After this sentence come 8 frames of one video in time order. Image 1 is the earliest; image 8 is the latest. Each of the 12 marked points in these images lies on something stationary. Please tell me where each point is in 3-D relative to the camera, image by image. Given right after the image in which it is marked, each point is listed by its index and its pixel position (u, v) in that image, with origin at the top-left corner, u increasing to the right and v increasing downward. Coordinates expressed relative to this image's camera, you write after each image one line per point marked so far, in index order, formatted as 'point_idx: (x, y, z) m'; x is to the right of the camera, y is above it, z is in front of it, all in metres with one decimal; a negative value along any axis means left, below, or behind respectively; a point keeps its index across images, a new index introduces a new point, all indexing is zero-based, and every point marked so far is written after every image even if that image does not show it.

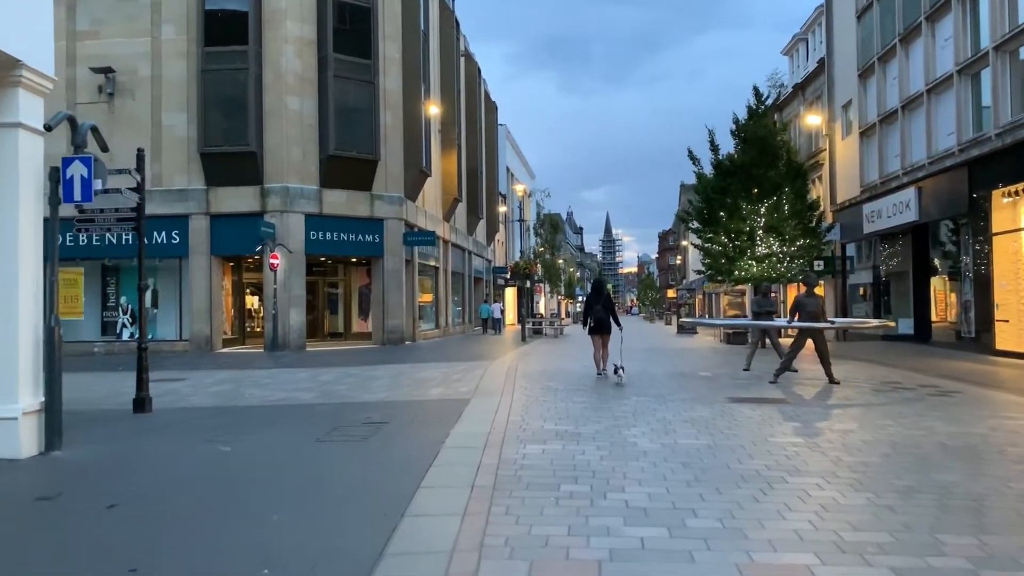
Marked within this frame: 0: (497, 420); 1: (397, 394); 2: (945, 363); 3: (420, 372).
0: (-0.2, -1.4, +9.0) m
1: (-1.6, -1.5, +11.9) m
2: (+8.4, -1.4, +16.6) m
3: (-1.6, -1.4, +14.6) m
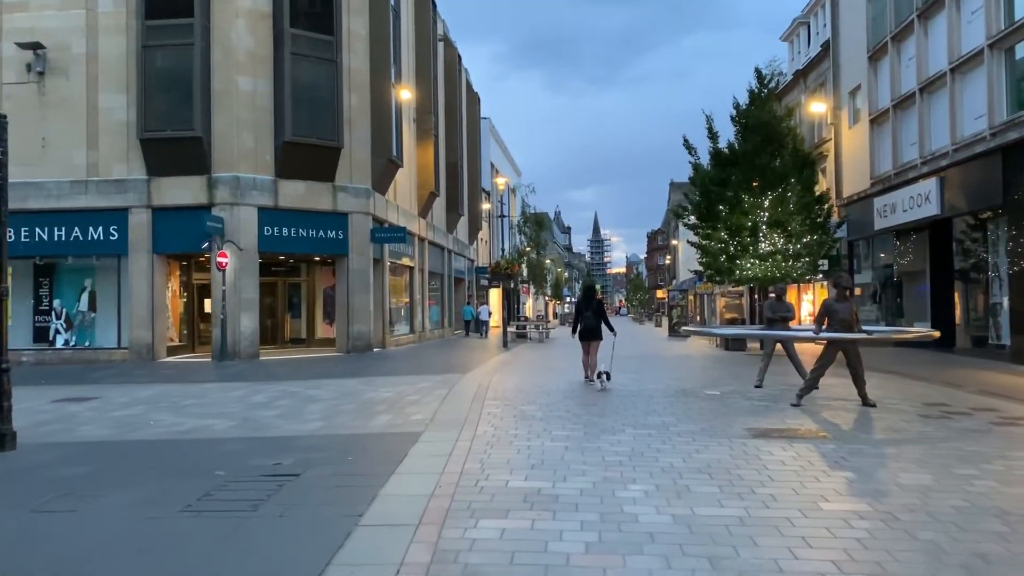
0: (-0.5, -1.4, +6.7) m
1: (-2.0, -1.5, +9.5) m
2: (+7.9, -1.4, +14.4) m
3: (-2.0, -1.5, +12.3) m
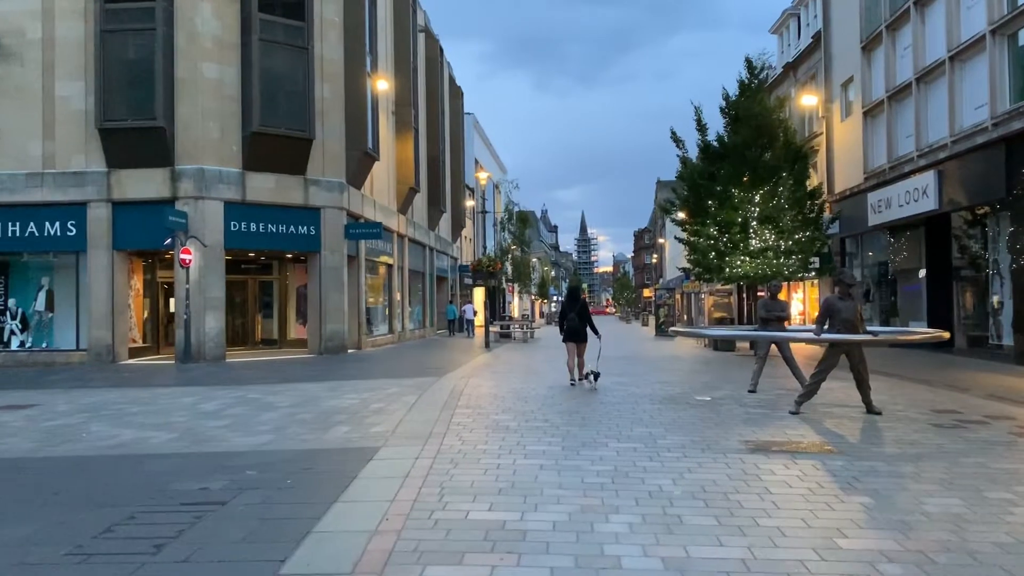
0: (-0.8, -1.4, +5.7) m
1: (-2.2, -1.5, +8.6) m
2: (+7.6, -1.4, +13.6) m
3: (-2.3, -1.4, +11.4) m
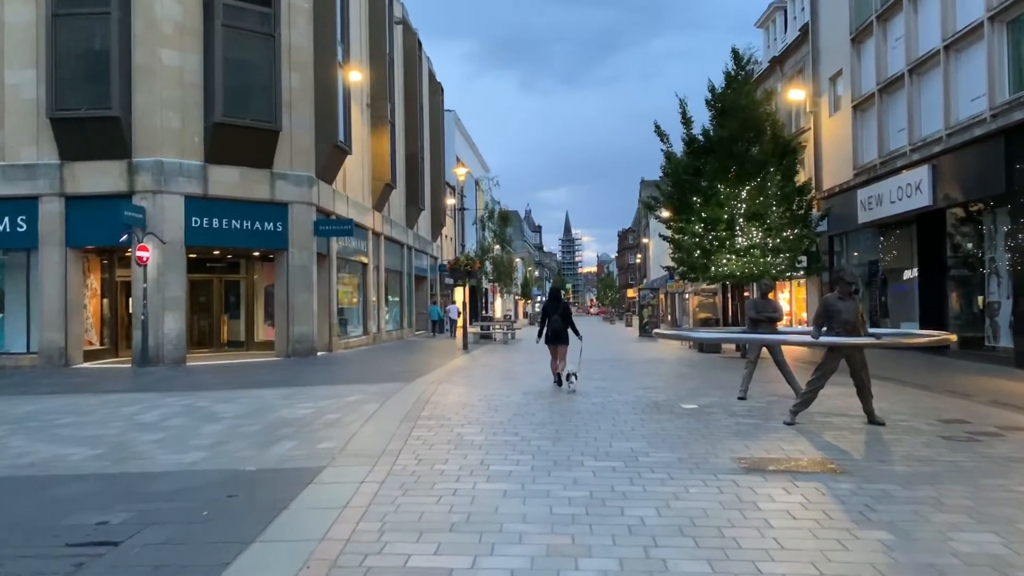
0: (-1.0, -1.4, +4.8) m
1: (-2.6, -1.5, +7.6) m
2: (+7.2, -1.4, +12.8) m
3: (-2.7, -1.4, +10.4) m
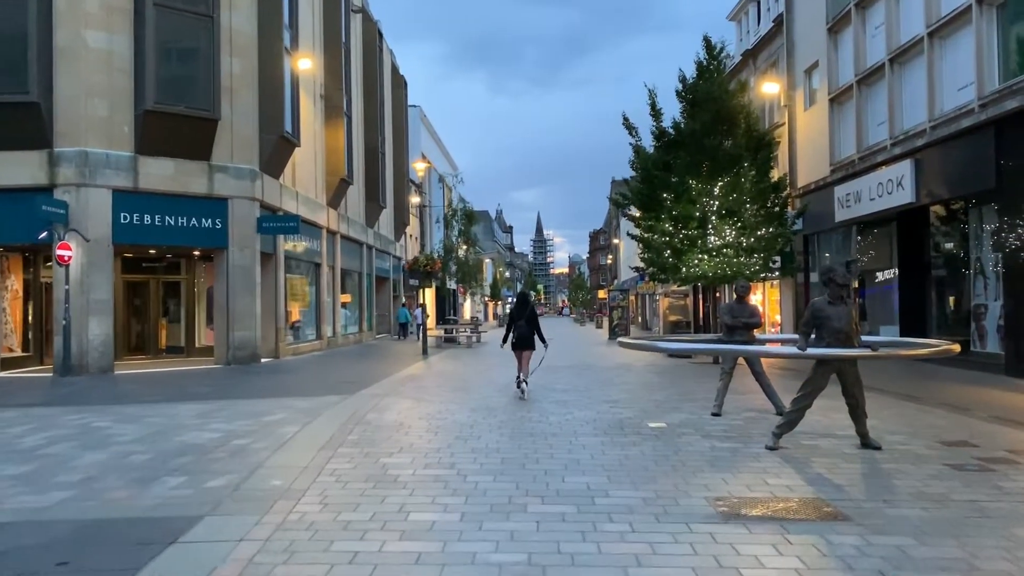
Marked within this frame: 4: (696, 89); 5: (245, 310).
0: (-1.4, -1.4, +3.5) m
1: (-3.1, -1.5, +6.2) m
2: (+6.5, -1.4, +11.7) m
3: (-3.3, -1.5, +9.0) m
4: (+4.1, +4.5, +19.3) m
5: (-5.8, -0.5, +18.8) m
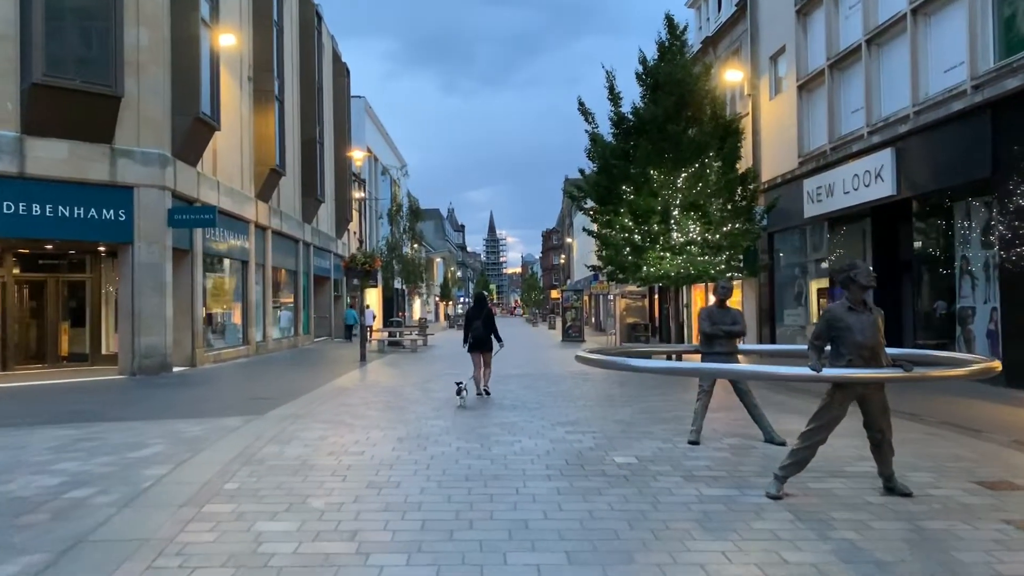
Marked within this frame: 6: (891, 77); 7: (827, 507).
0: (-1.7, -1.4, +1.6) m
1: (-3.5, -1.5, +4.3) m
2: (+5.8, -1.4, +10.3) m
3: (-3.8, -1.5, +7.0) m
4: (+3.0, +4.5, +17.7) m
5: (-6.9, -0.5, +16.6) m
6: (+7.0, +3.9, +15.8) m
7: (+2.1, -1.4, +5.7) m
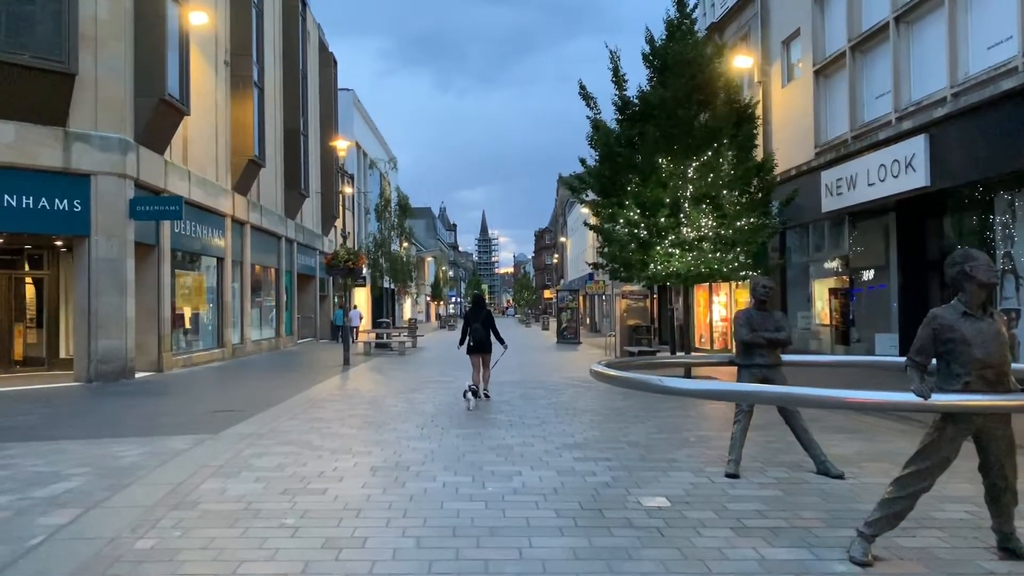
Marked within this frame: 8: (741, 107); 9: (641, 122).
0: (-1.6, -1.4, +0.1) m
1: (-3.4, -1.5, +2.8) m
2: (+5.7, -1.4, +8.9) m
3: (-3.8, -1.4, +5.5) m
4: (+2.9, +4.5, +16.2) m
5: (-7.0, -0.5, +15.1) m
6: (+6.9, +3.9, +14.4) m
7: (+2.1, -1.4, +4.3) m
8: (+4.4, +3.5, +16.7) m
9: (+2.5, +3.2, +16.6) m
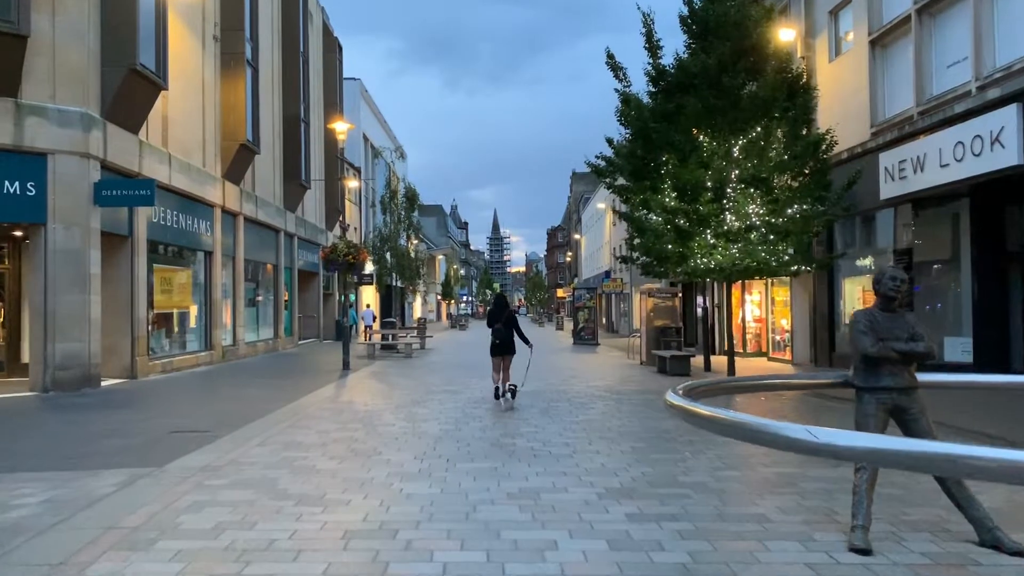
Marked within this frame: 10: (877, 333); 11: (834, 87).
0: (-1.6, -1.4, -1.8) m
1: (-3.3, -1.4, +0.8) m
2: (+5.9, -1.4, +6.8) m
3: (-3.7, -1.4, +3.6) m
4: (+3.2, +4.5, +14.2) m
5: (-6.7, -0.4, +13.2) m
6: (+7.2, +3.9, +12.3) m
7: (+2.2, -1.4, +2.2) m
8: (+4.8, +3.6, +14.7) m
9: (+2.8, +3.3, +14.5) m
10: (+2.2, -0.3, +5.1) m
11: (+6.8, +4.3, +18.2) m
